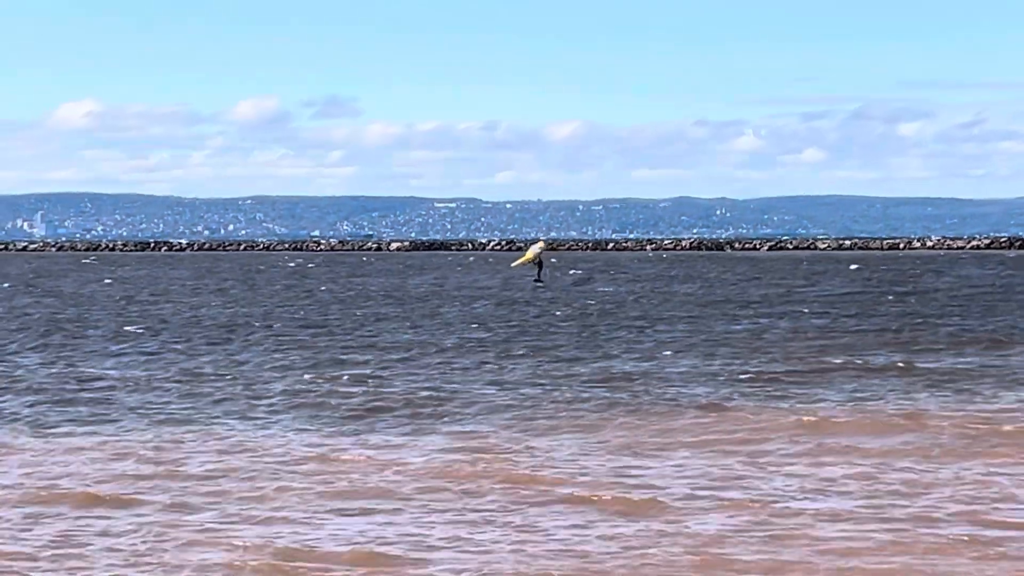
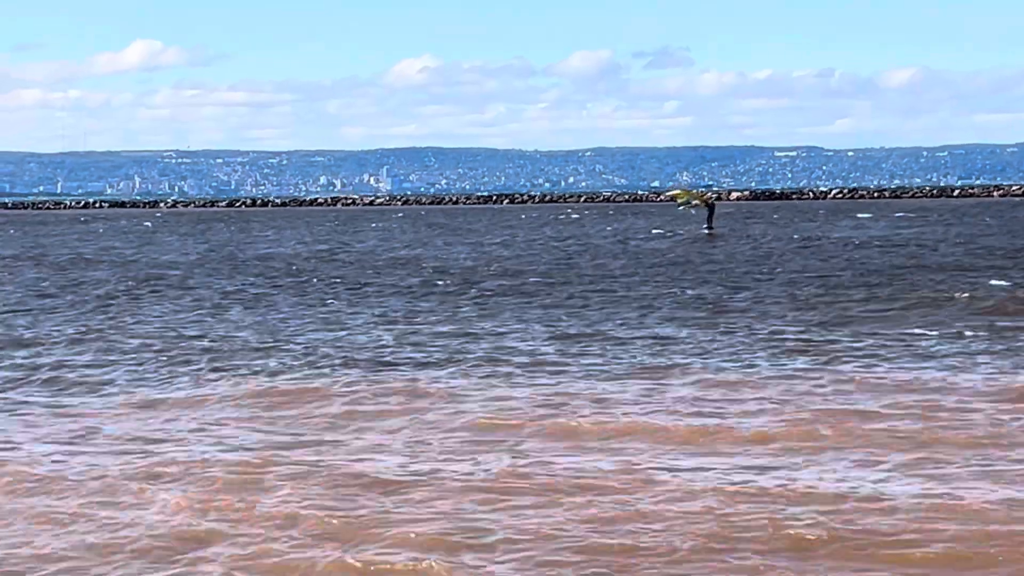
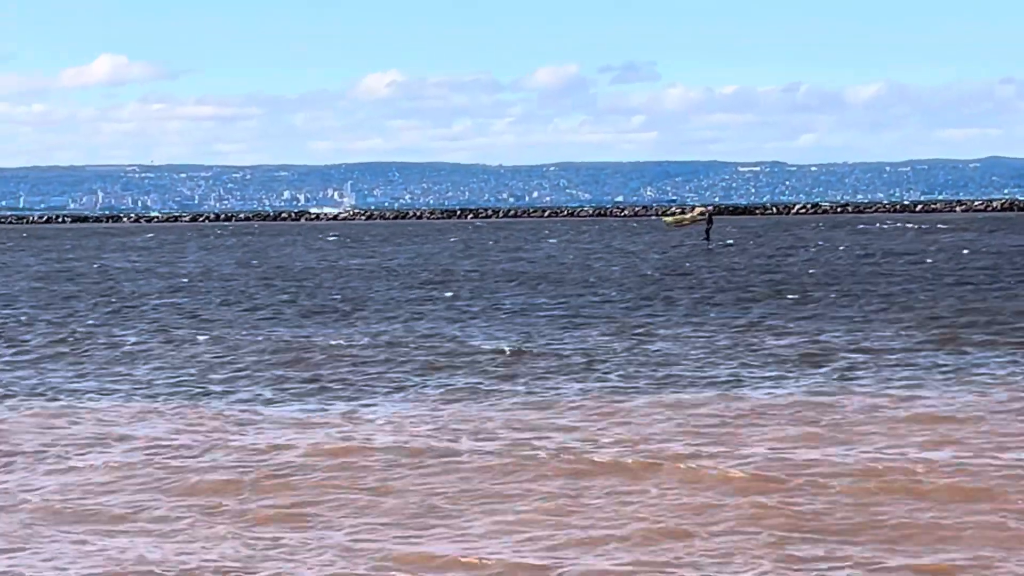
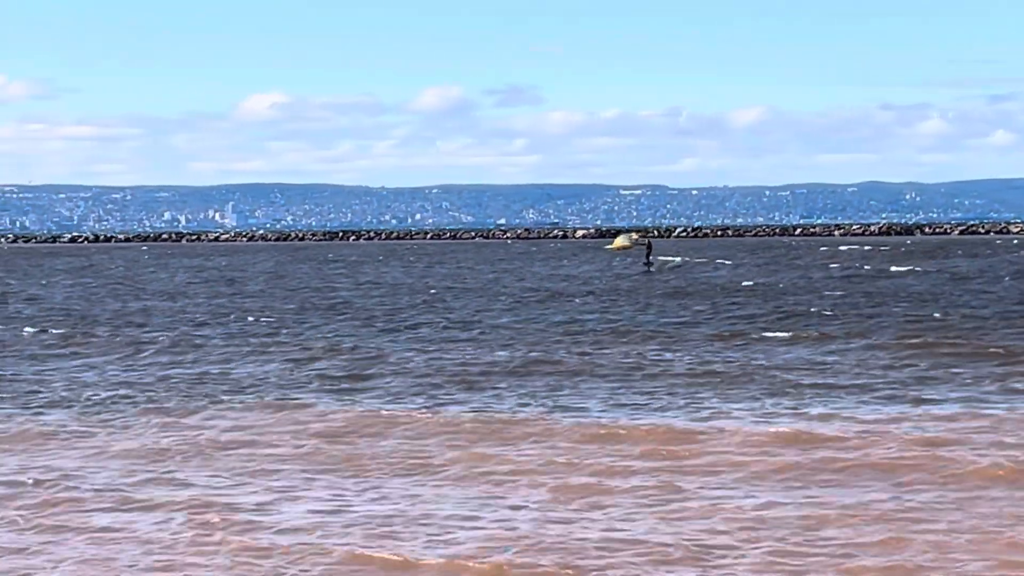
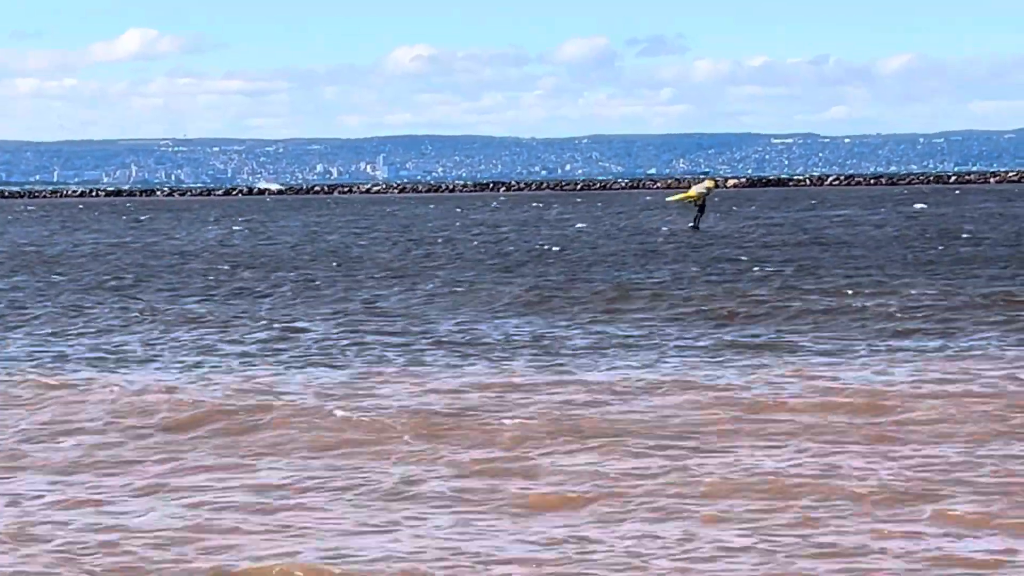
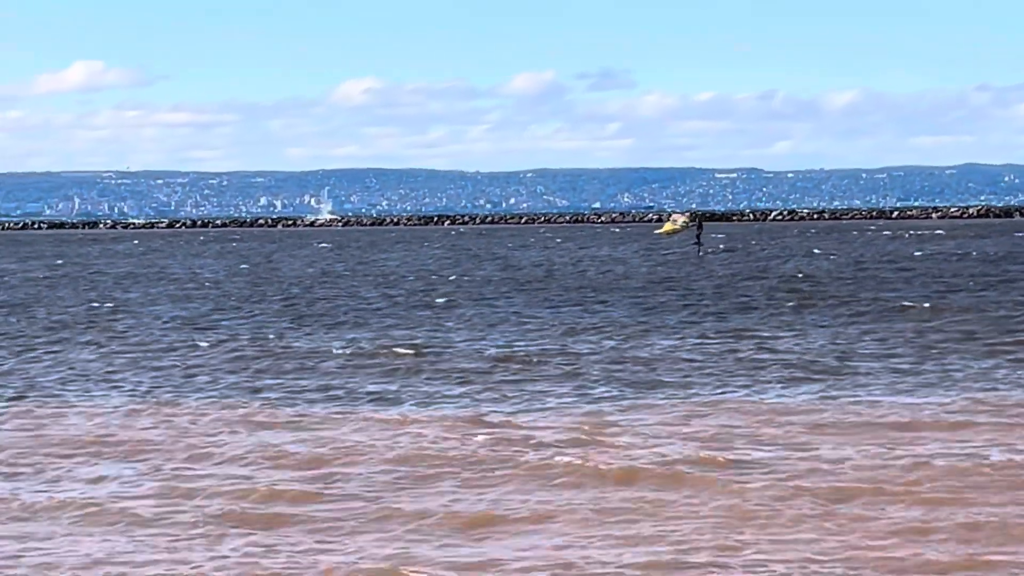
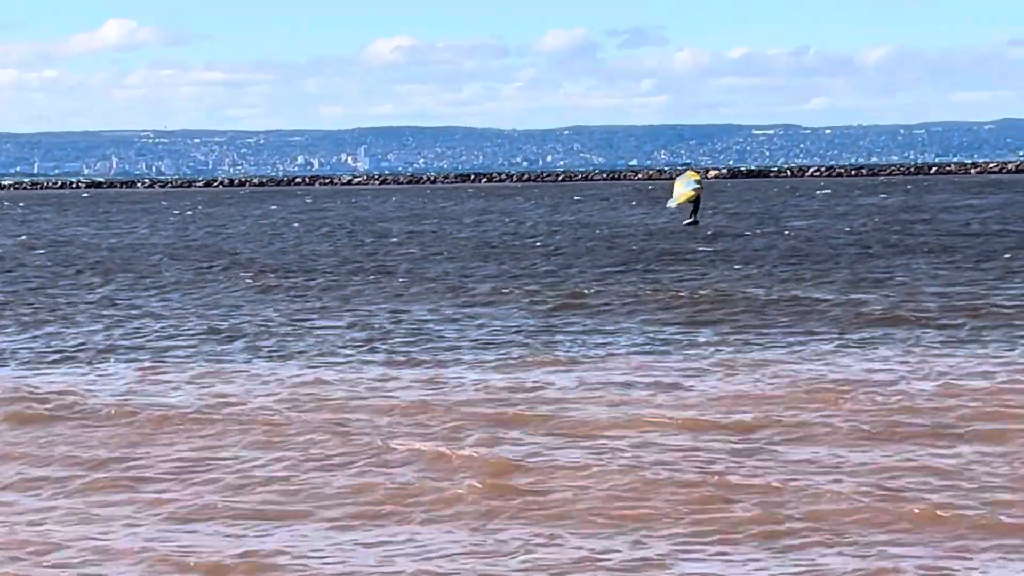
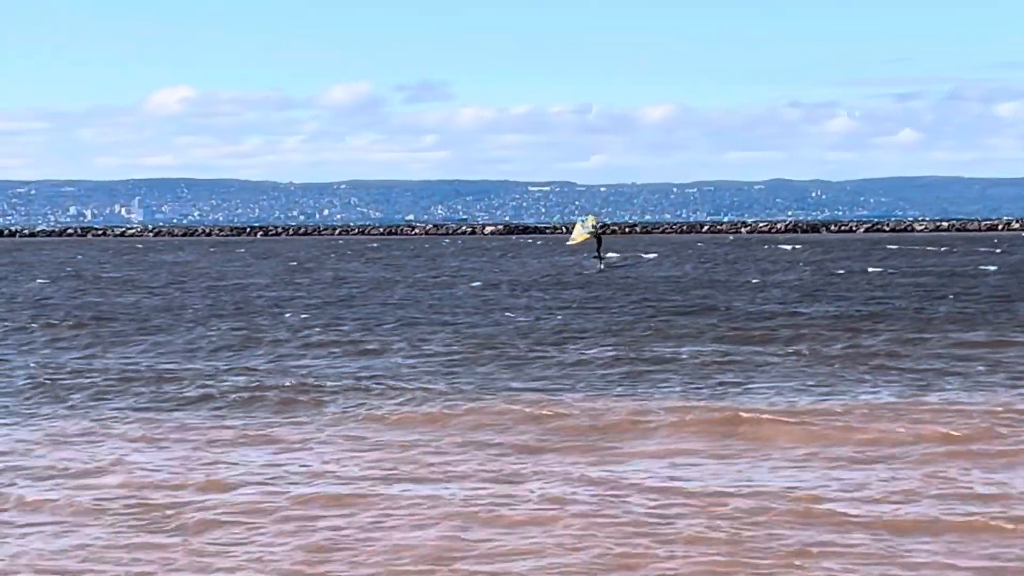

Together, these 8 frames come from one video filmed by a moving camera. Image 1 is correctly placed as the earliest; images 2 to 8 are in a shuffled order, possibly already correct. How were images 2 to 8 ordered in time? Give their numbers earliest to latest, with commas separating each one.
8, 4, 6, 3, 2, 5, 7
